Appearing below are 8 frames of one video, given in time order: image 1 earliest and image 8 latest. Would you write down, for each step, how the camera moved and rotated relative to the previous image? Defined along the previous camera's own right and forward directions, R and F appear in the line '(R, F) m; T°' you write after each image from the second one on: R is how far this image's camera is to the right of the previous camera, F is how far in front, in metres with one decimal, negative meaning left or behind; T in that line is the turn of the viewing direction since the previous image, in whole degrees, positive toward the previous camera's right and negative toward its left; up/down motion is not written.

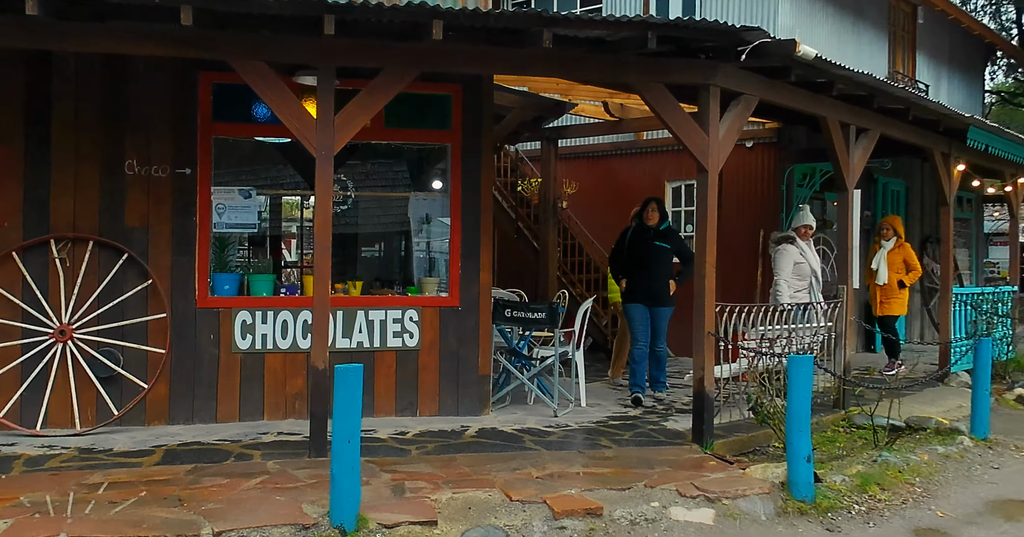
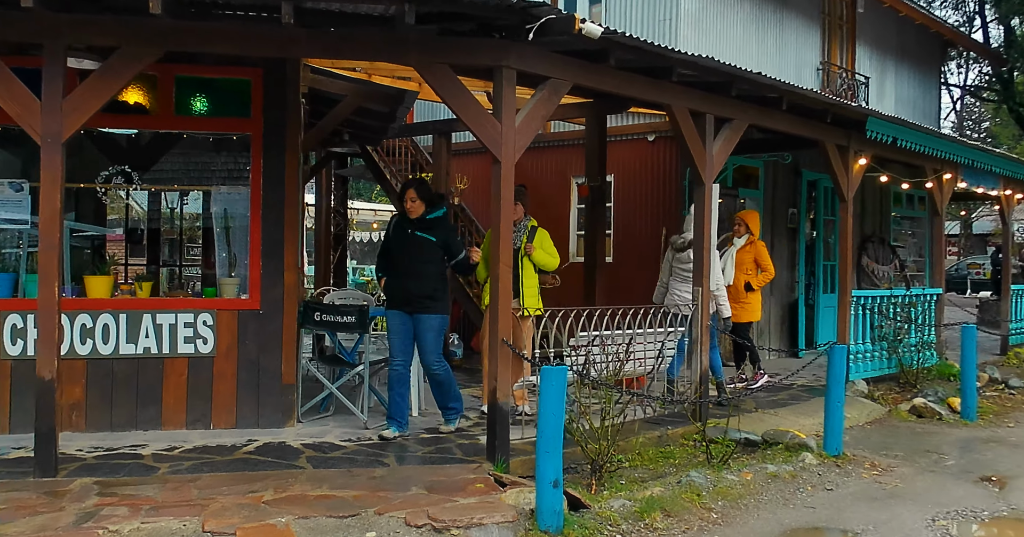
(+1.5, +0.6) m; -1°
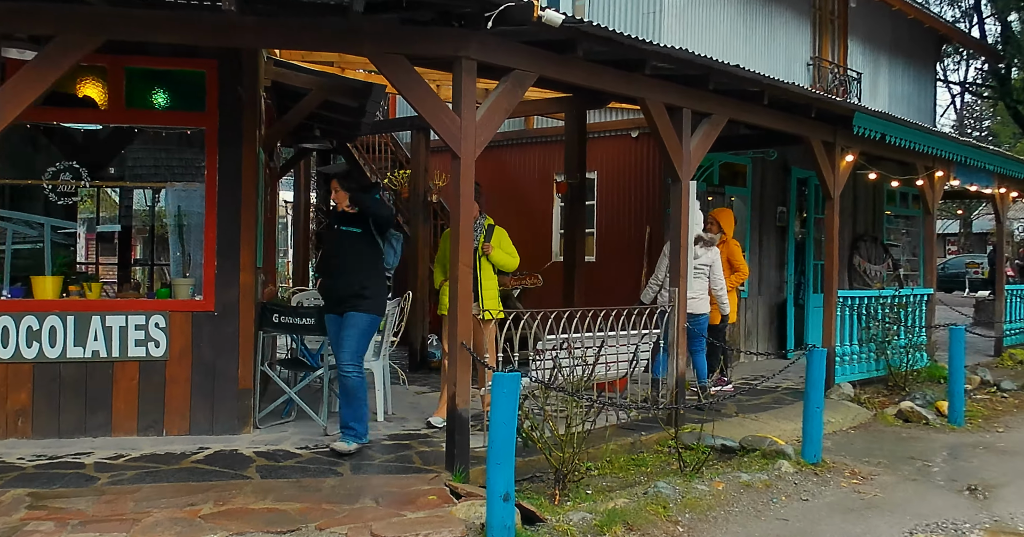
(+0.2, +0.3) m; 0°
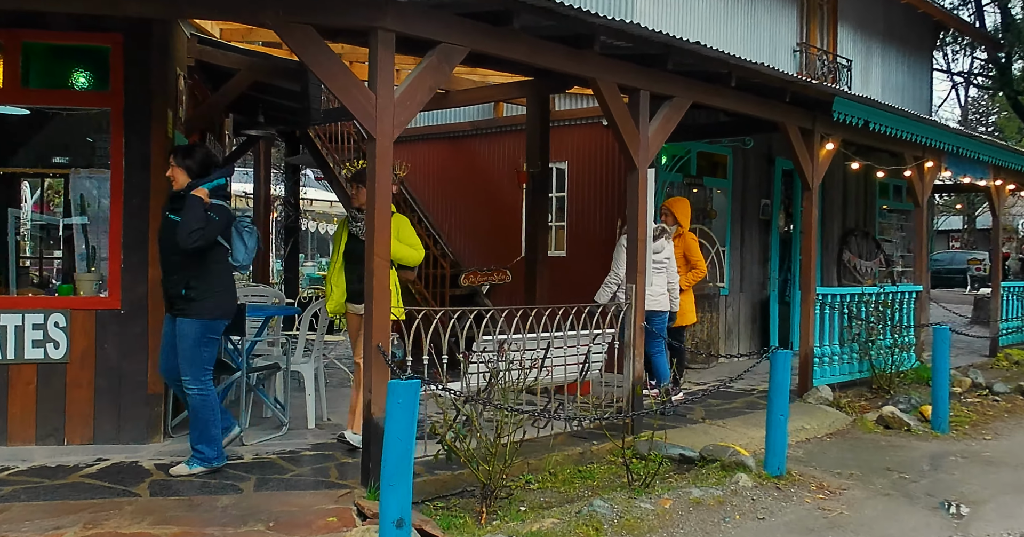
(+0.4, +0.5) m; 0°
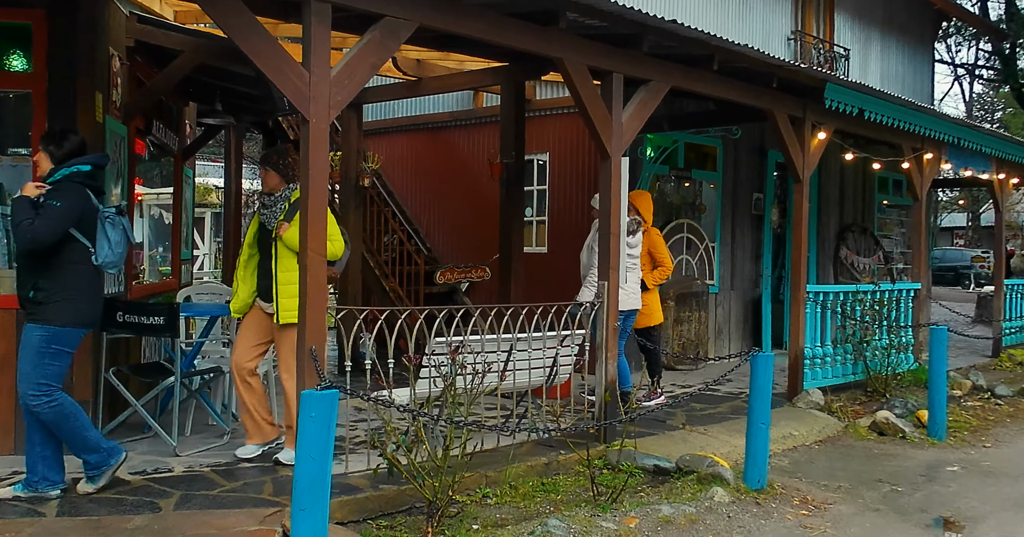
(+0.3, +0.5) m; 0°
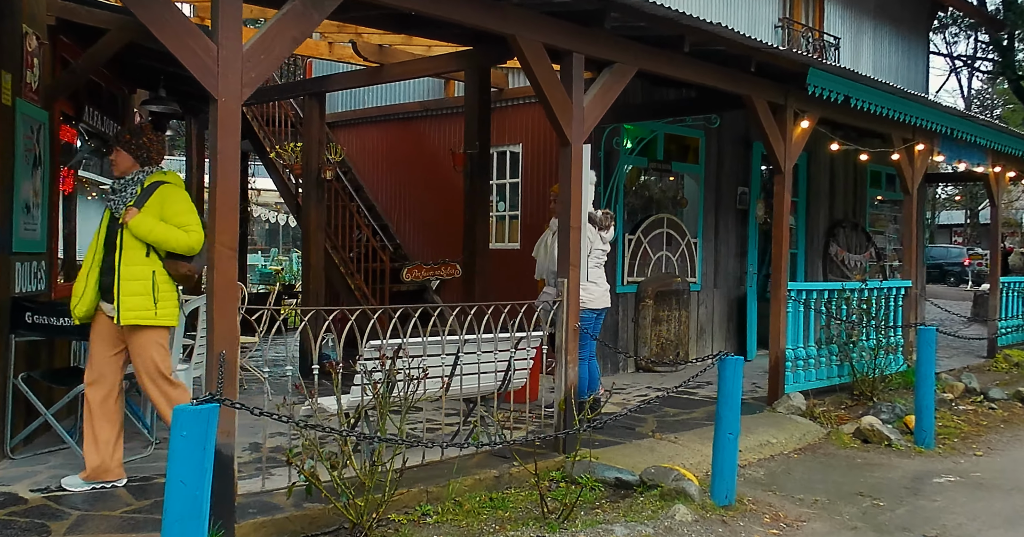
(+0.3, +0.5) m; 0°
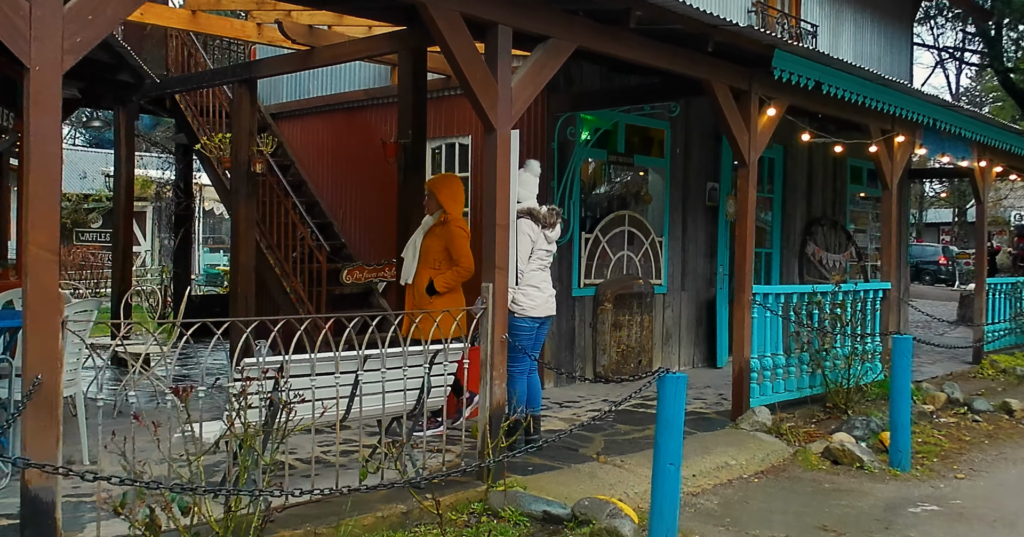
(+0.4, +0.7) m; +1°
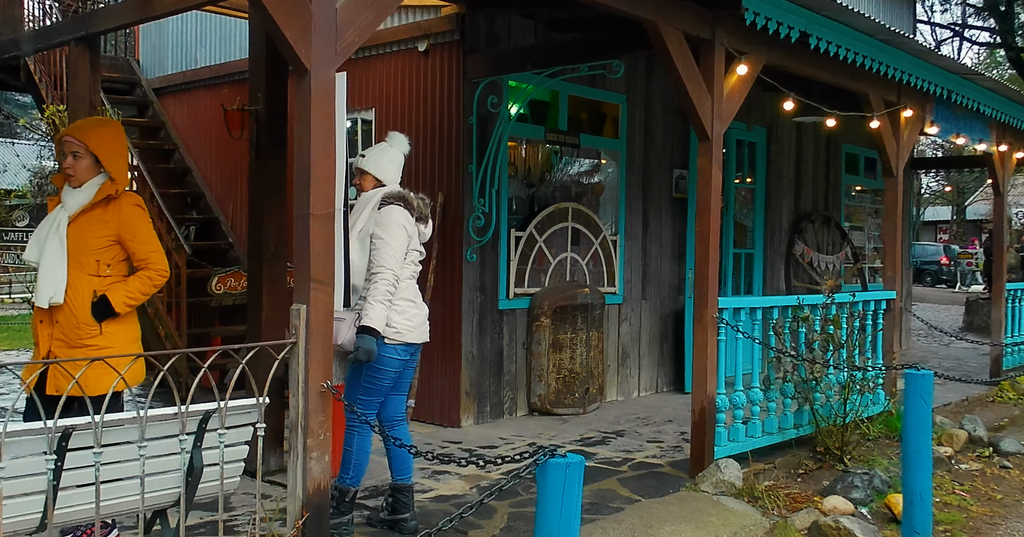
(+0.6, +1.7) m; 0°
